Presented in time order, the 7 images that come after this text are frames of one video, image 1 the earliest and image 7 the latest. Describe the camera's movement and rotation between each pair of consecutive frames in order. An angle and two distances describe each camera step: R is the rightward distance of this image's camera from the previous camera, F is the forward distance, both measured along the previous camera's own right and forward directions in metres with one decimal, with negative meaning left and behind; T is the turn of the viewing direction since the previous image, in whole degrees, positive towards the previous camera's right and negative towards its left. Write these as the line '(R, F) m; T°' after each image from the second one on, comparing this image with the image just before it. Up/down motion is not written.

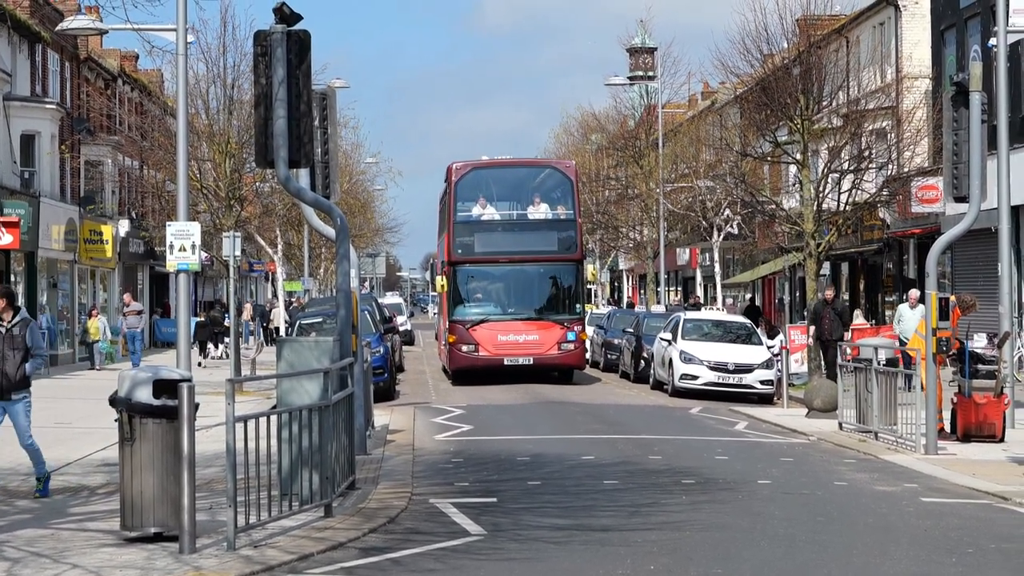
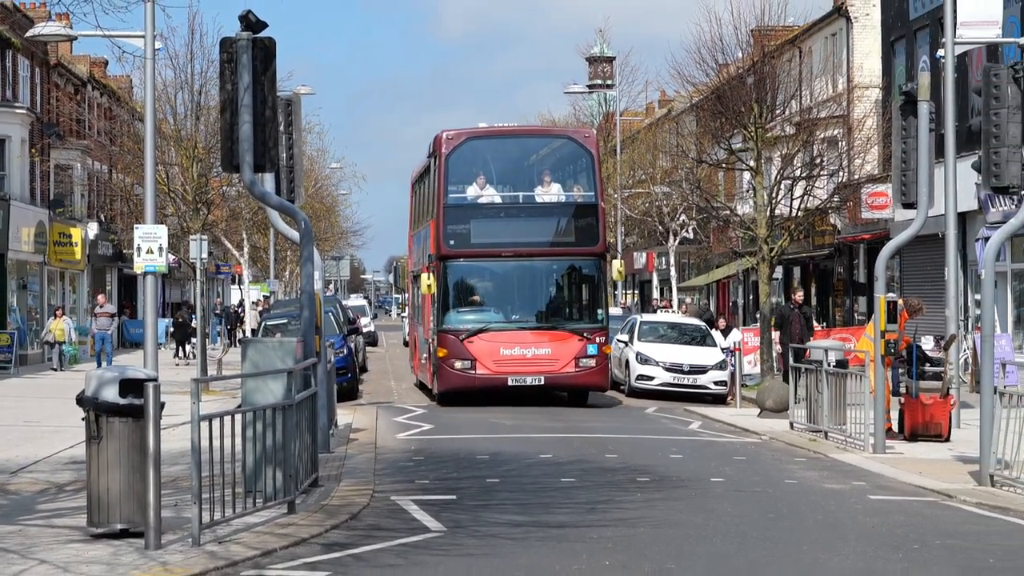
(+0.9, -0.2) m; 0°
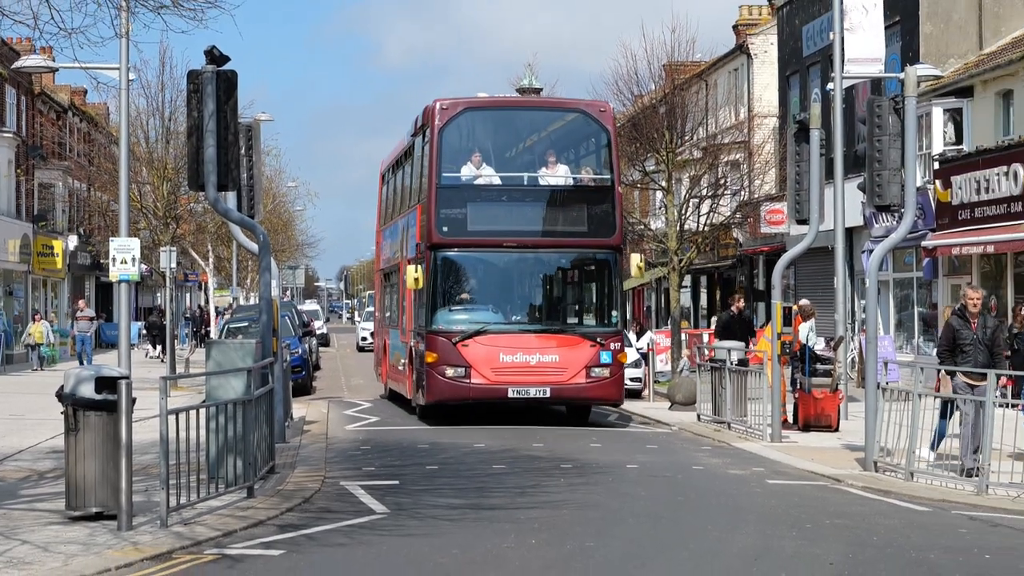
(+1.6, -1.1) m; 0°
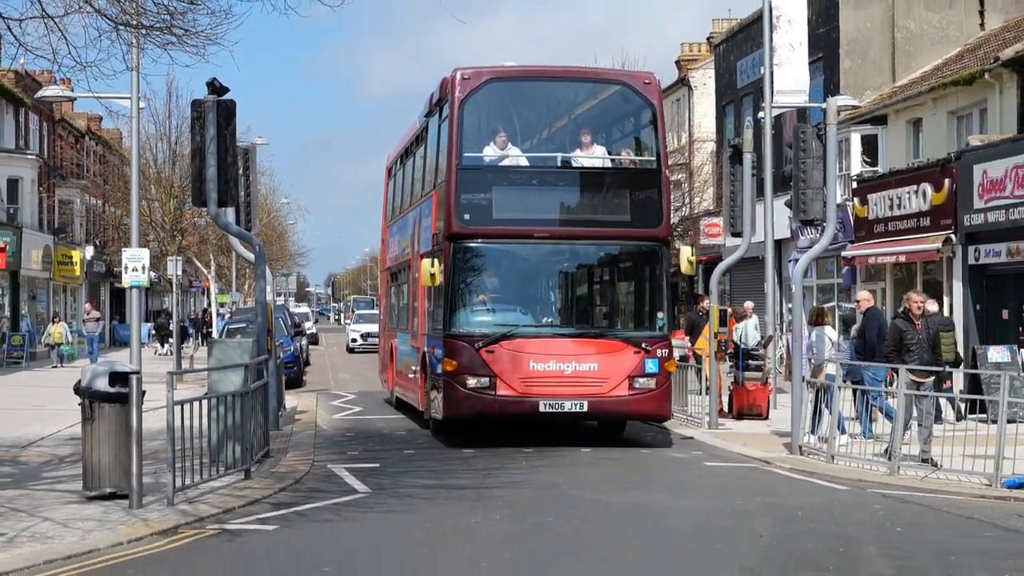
(+0.9, -1.3) m; 0°
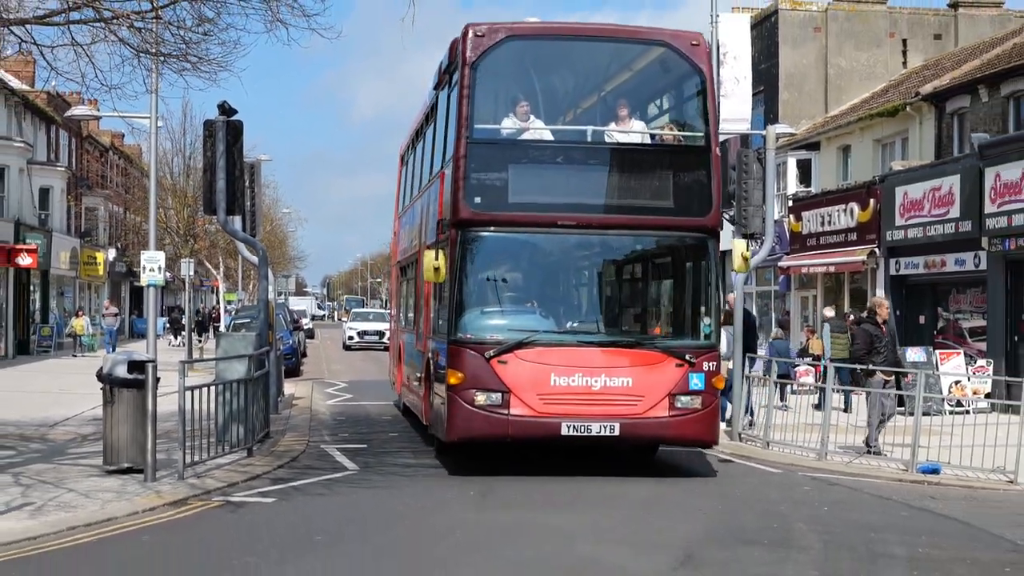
(+0.8, -1.5) m; 0°
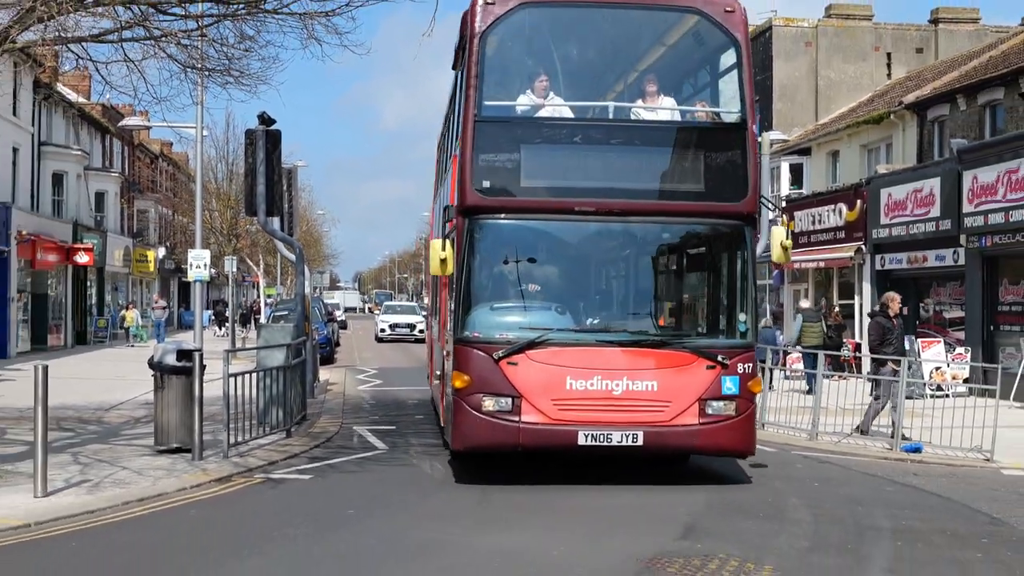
(-0.6, -1.2) m; 0°
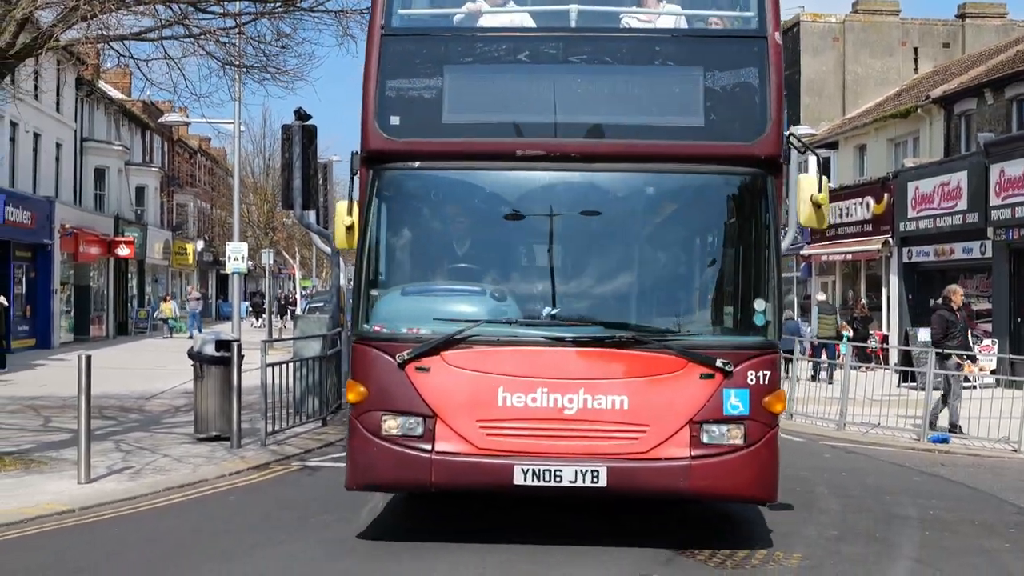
(-1.1, -0.3) m; 0°
